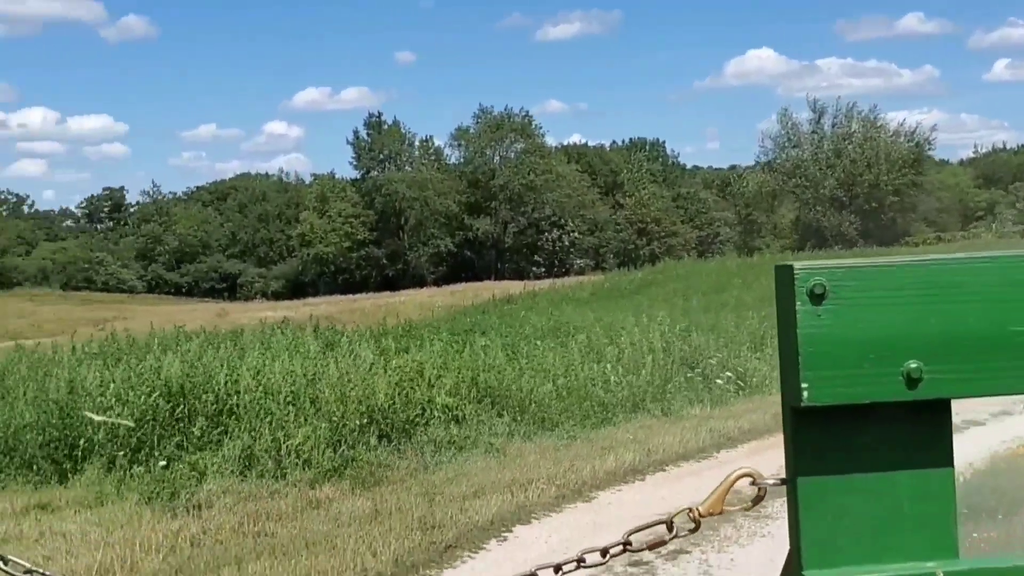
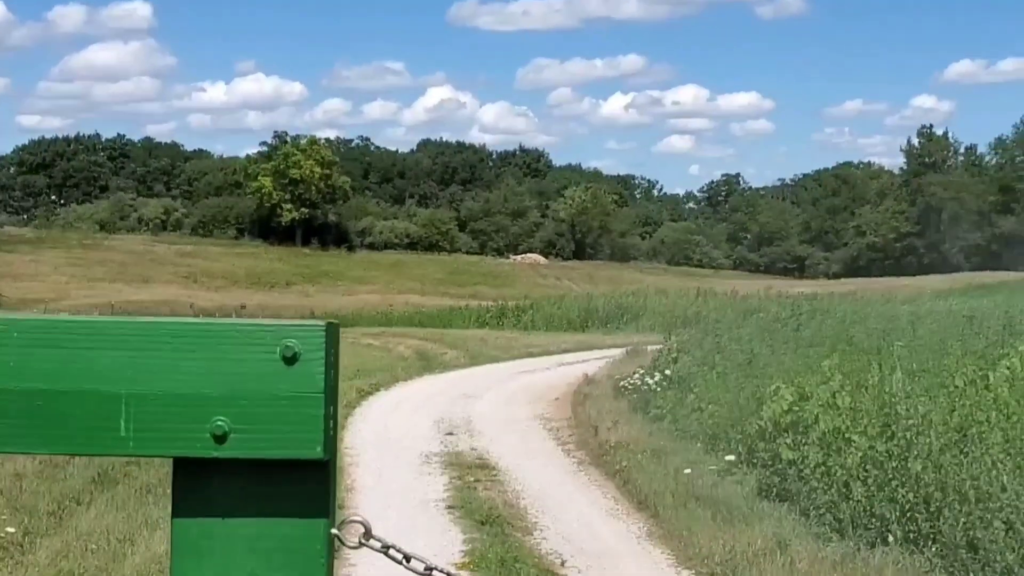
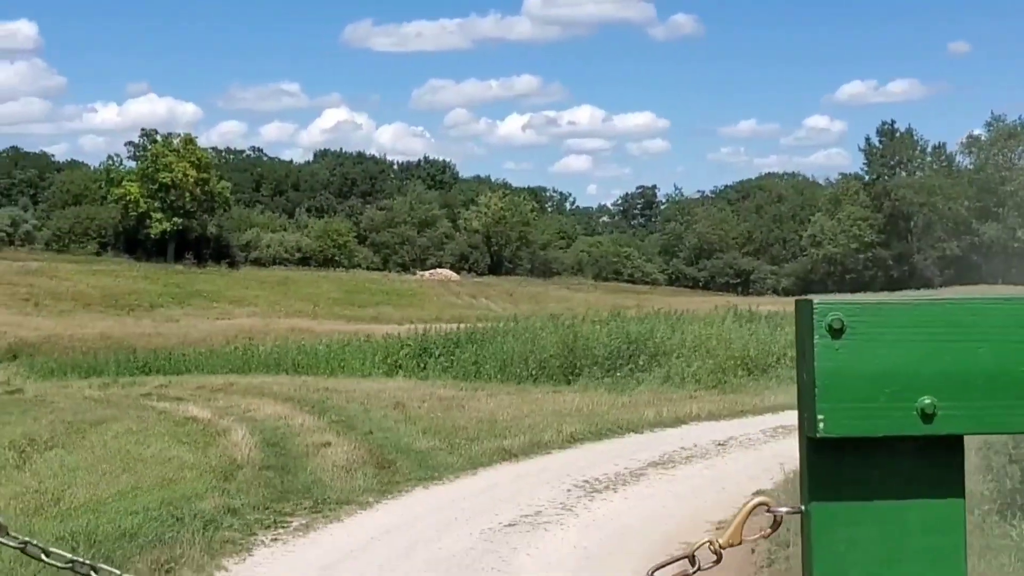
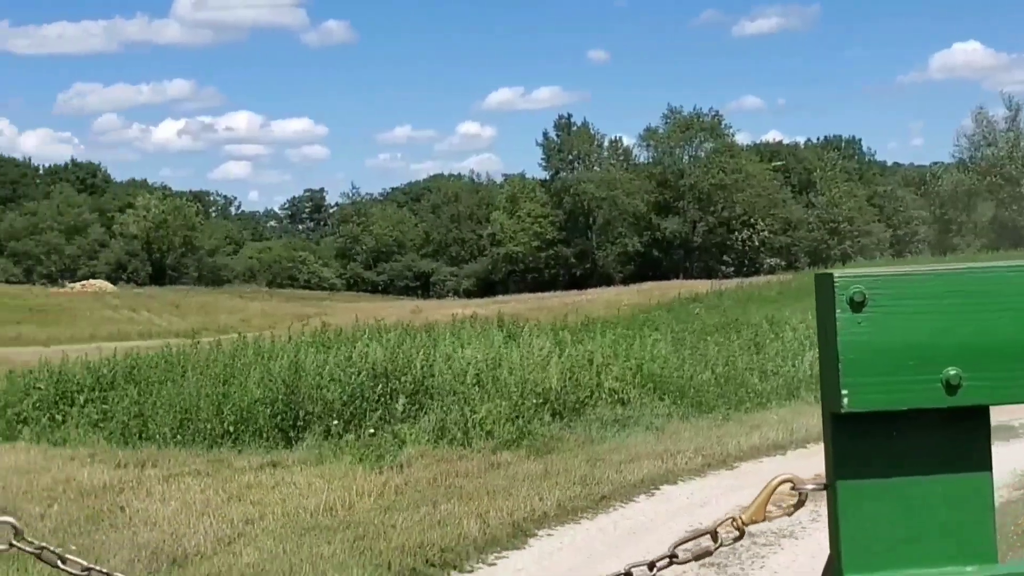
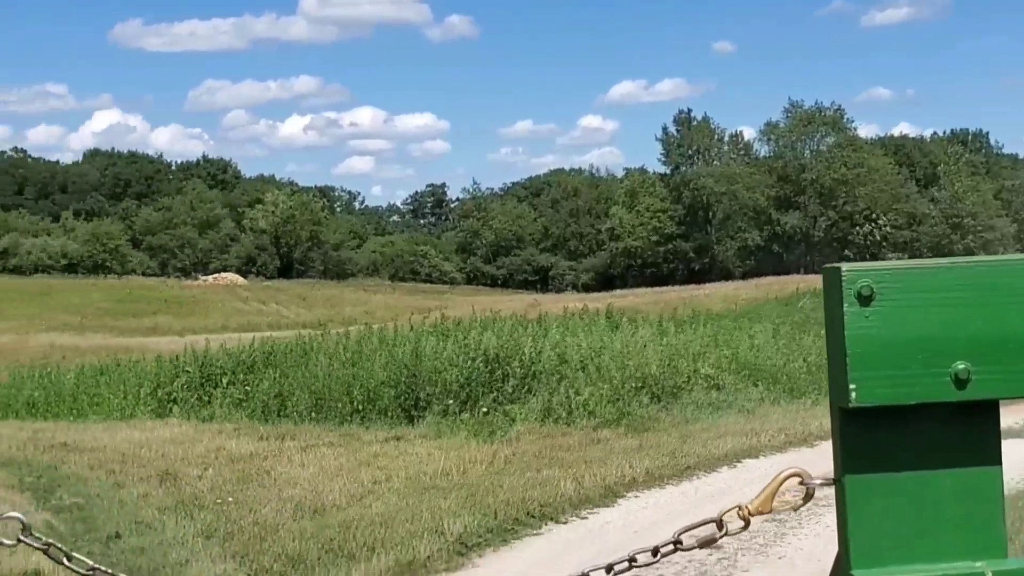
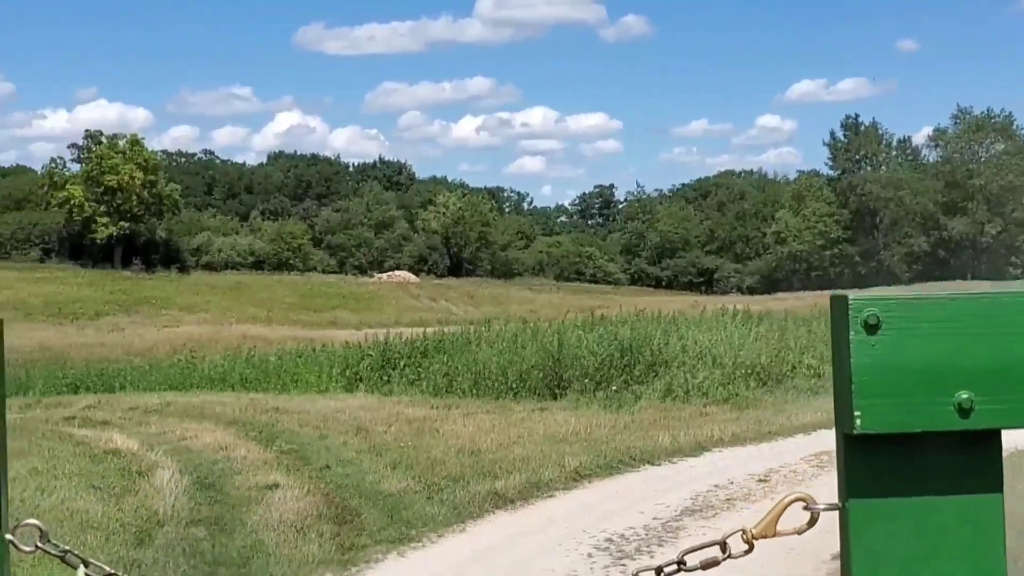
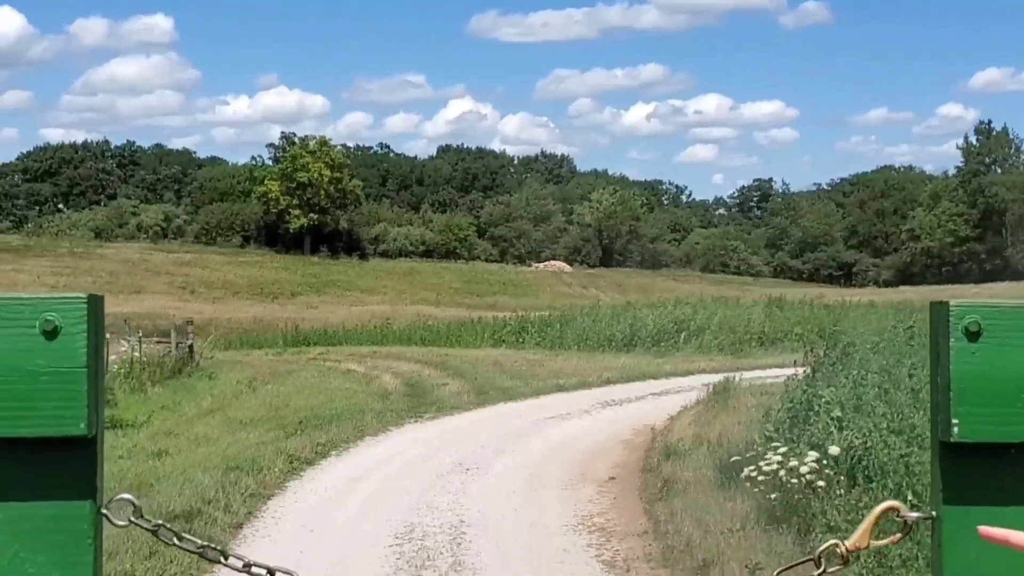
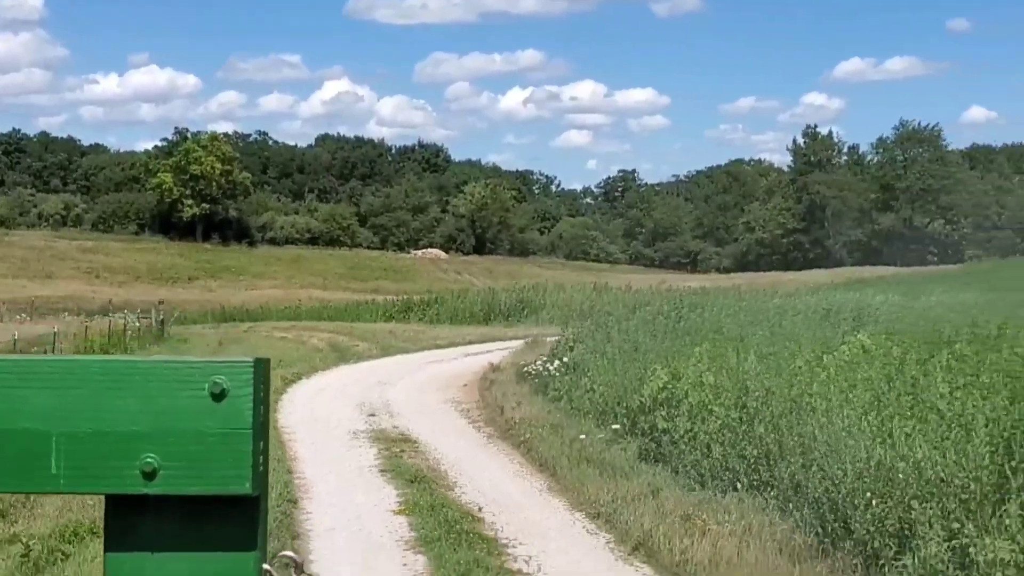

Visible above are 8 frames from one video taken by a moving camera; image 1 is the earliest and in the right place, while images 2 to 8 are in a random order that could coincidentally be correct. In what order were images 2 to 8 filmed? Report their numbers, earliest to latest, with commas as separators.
4, 5, 6, 3, 7, 2, 8
